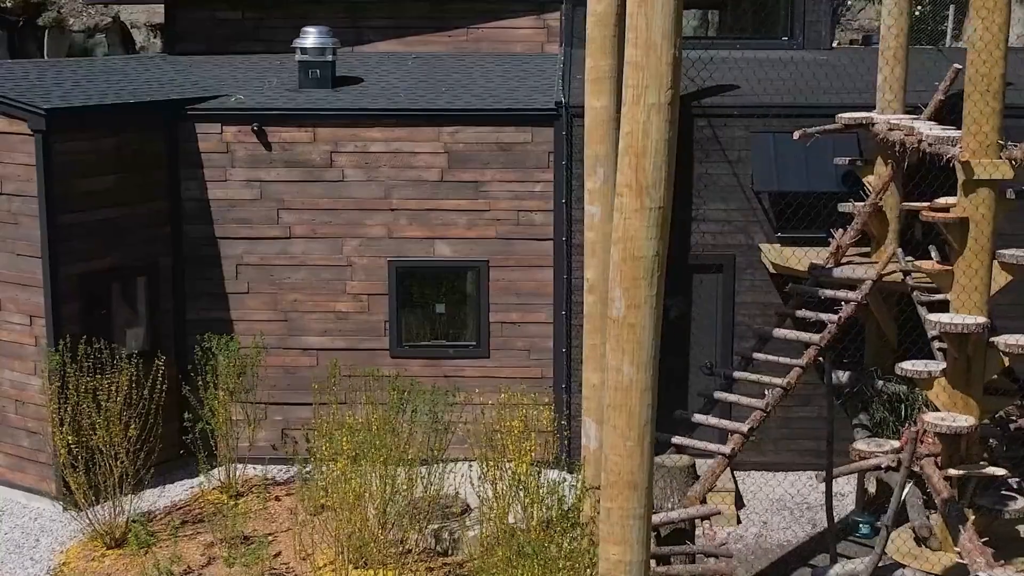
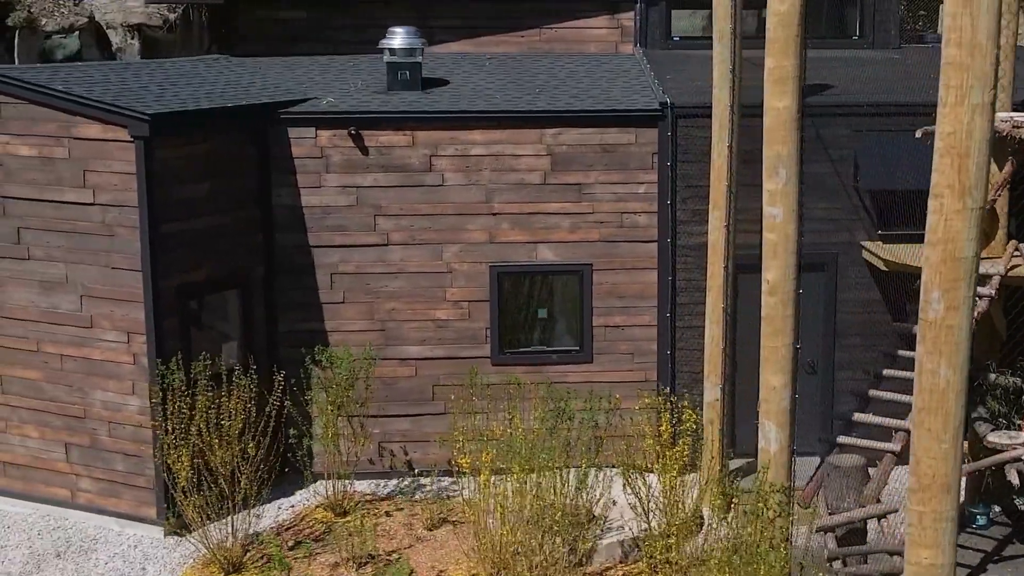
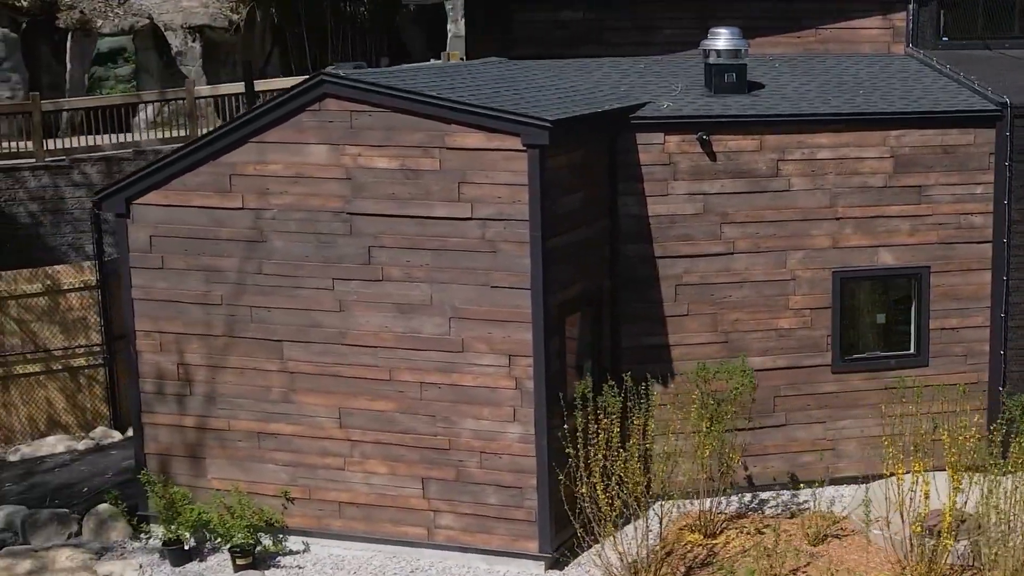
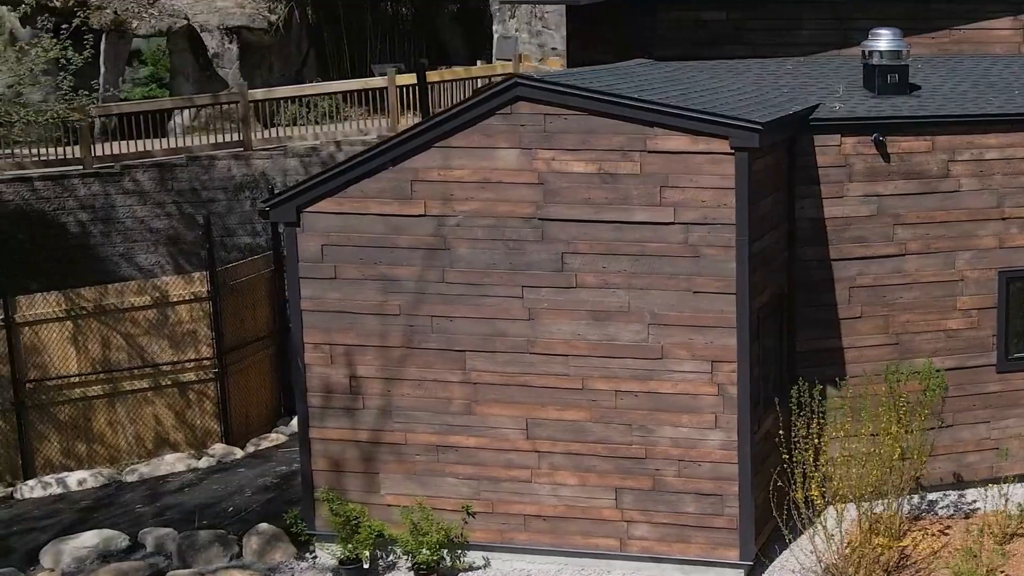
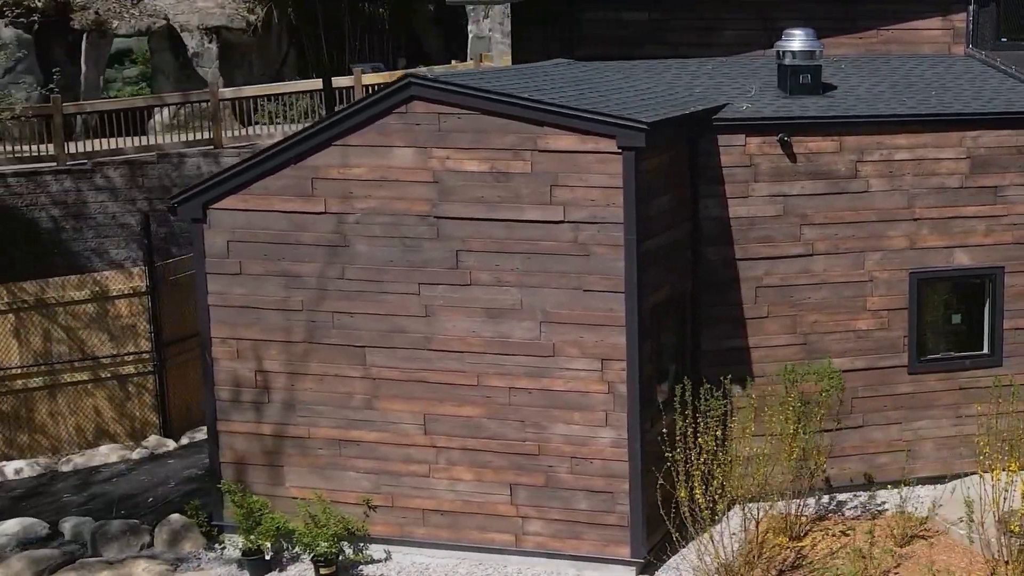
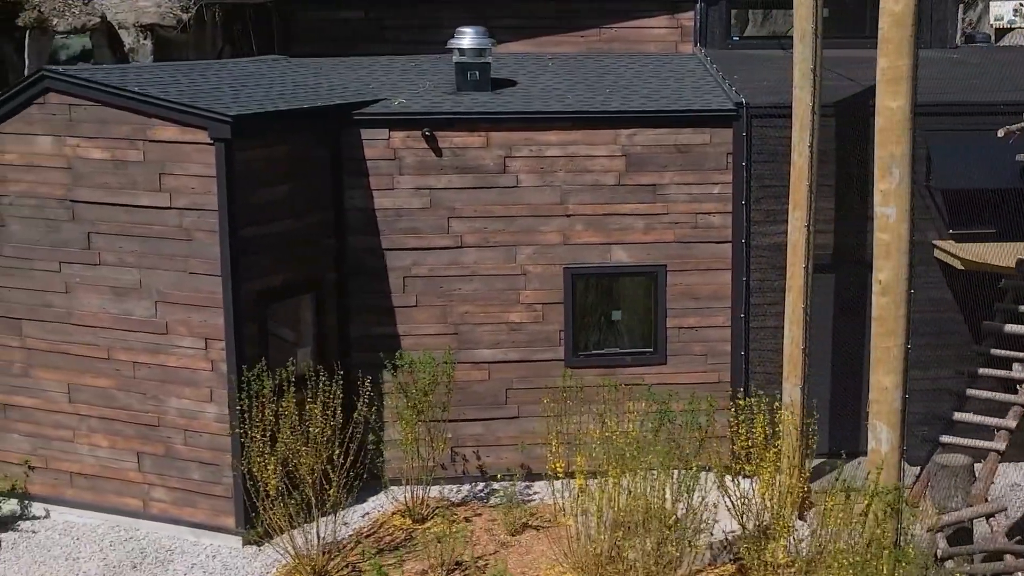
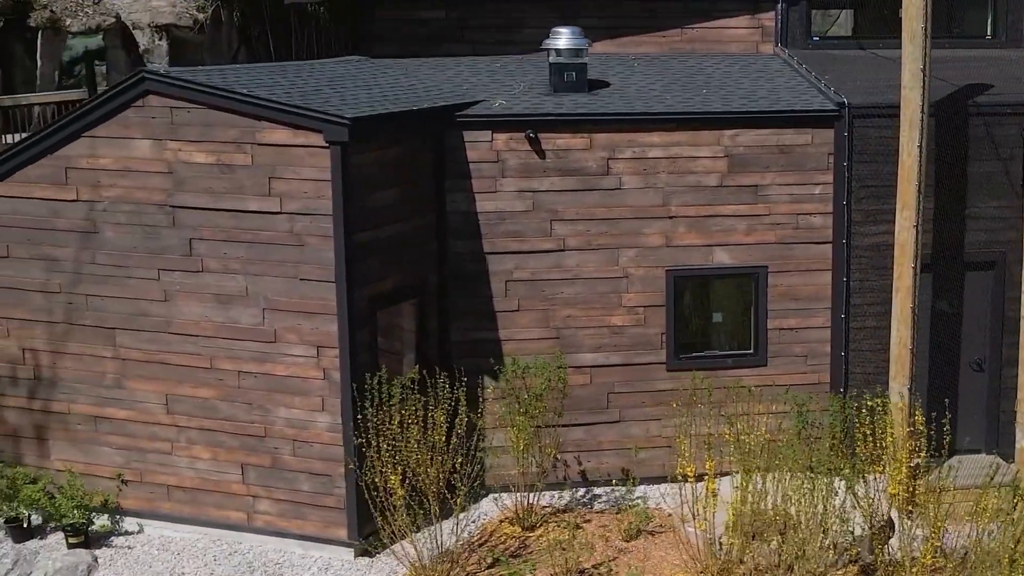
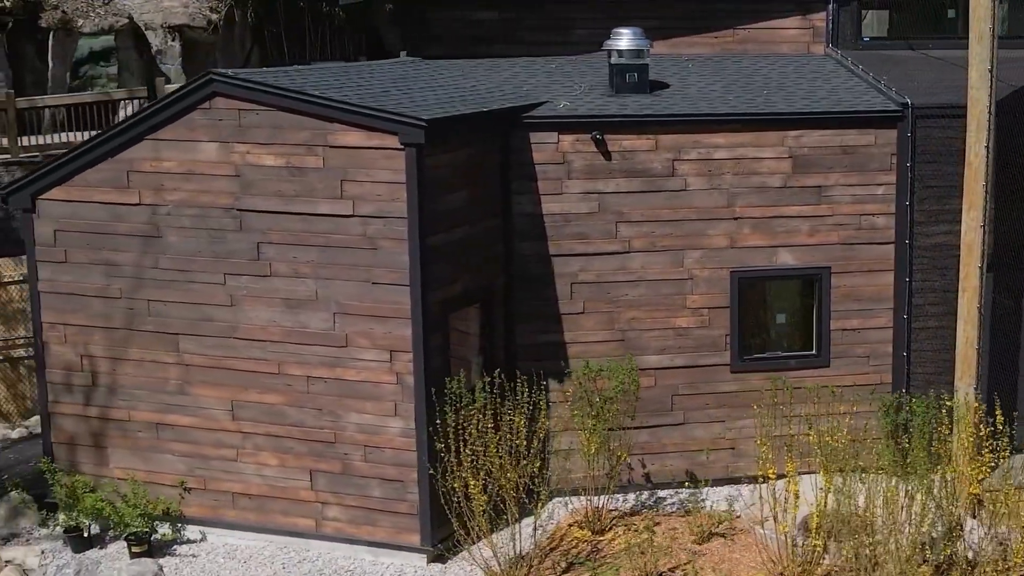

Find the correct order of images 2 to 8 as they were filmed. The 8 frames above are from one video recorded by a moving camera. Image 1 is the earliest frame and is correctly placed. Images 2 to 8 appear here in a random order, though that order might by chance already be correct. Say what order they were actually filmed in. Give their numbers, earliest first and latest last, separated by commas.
2, 6, 7, 8, 3, 5, 4
